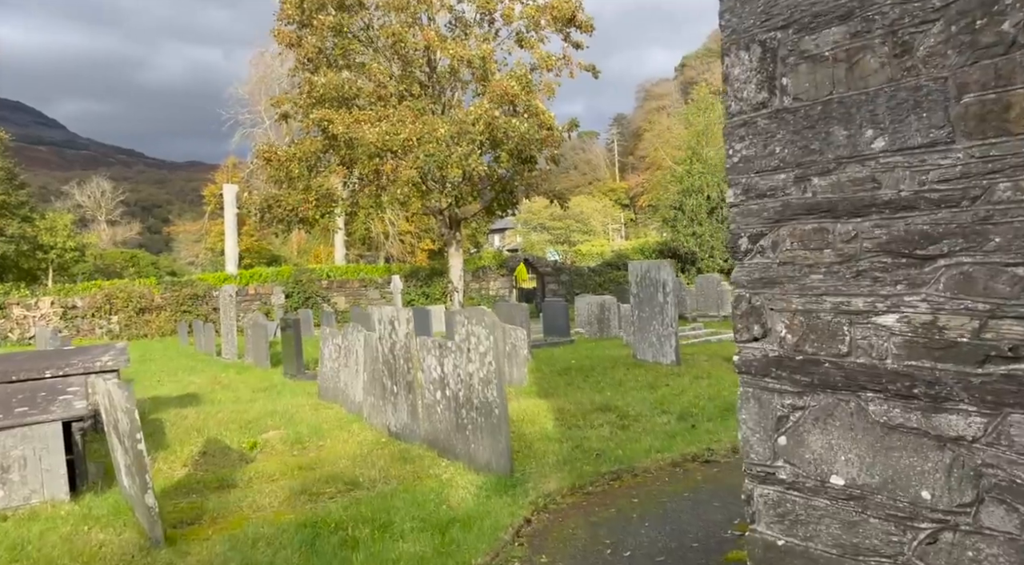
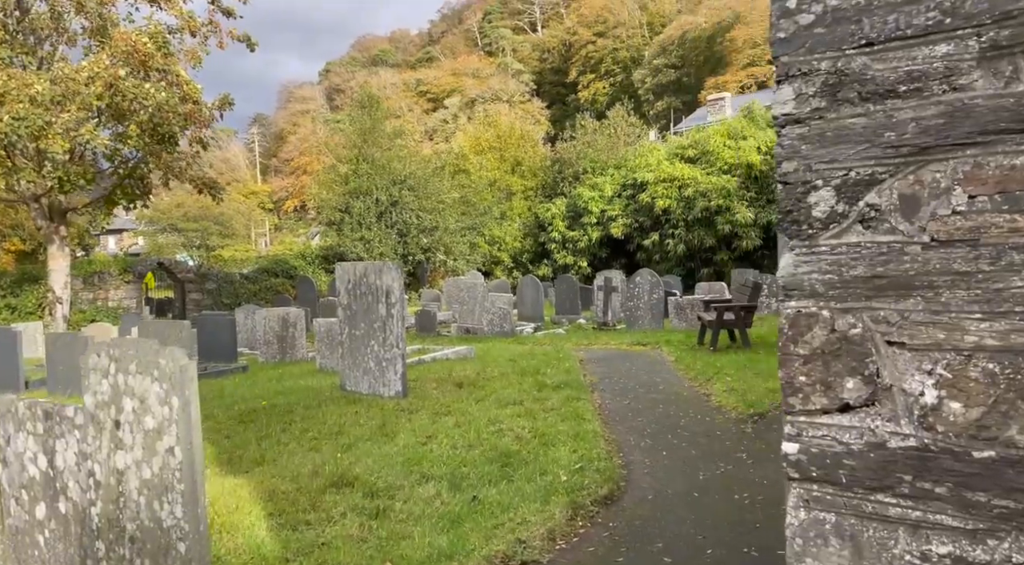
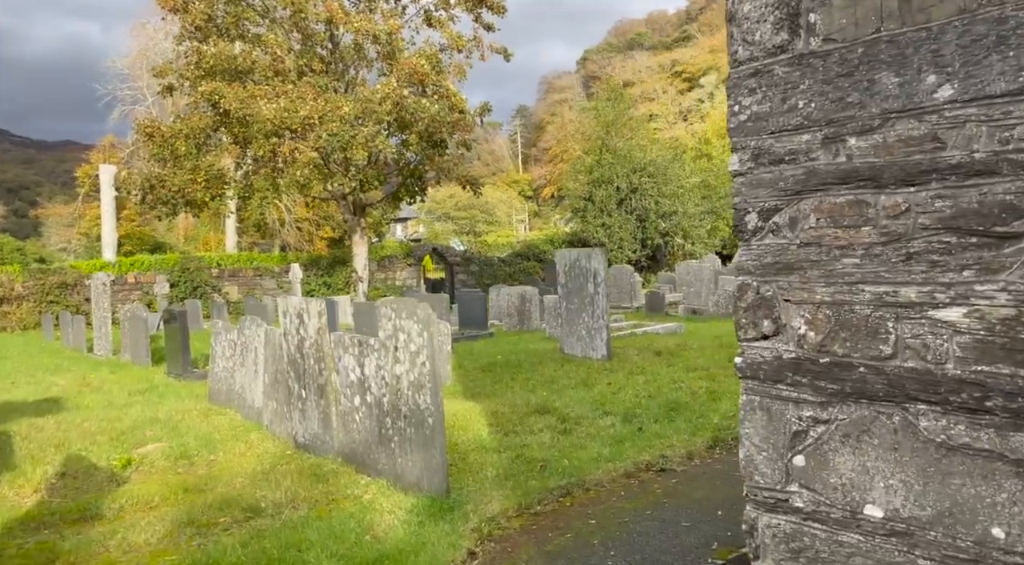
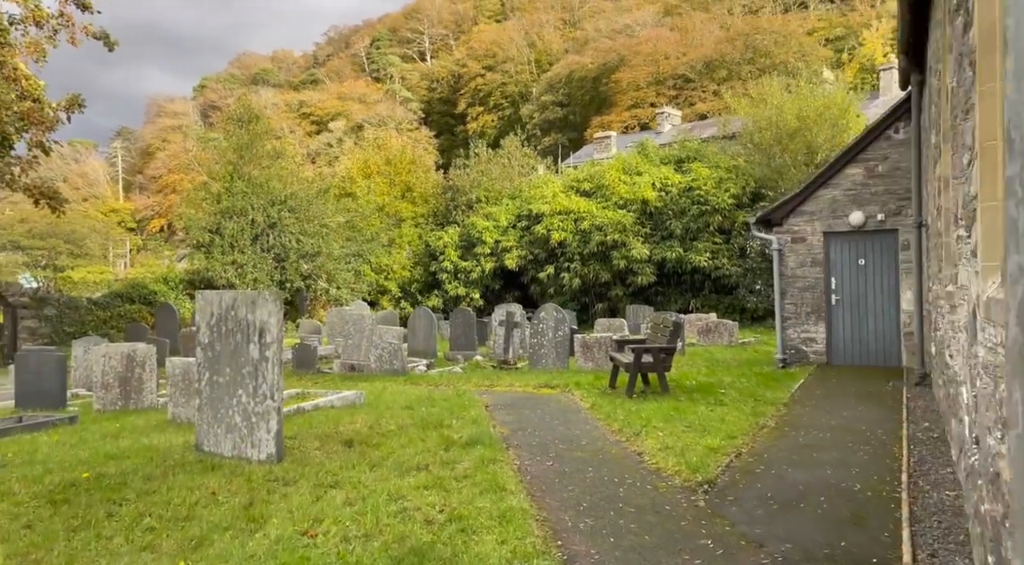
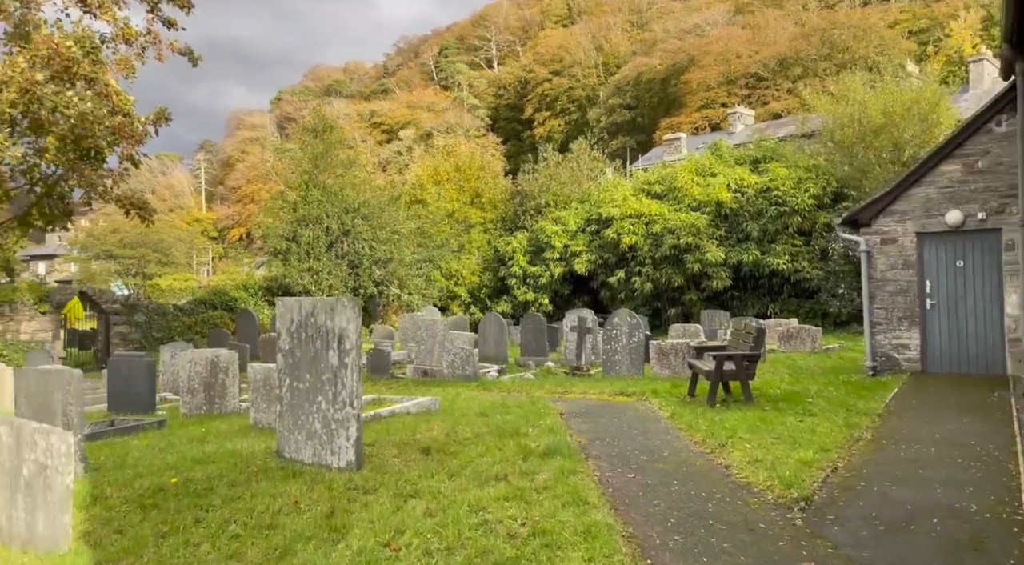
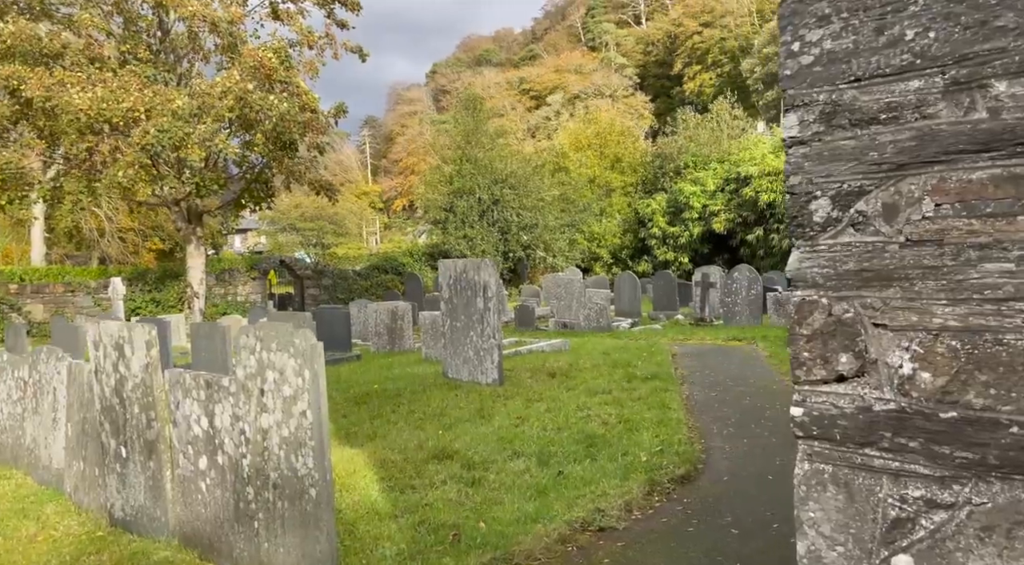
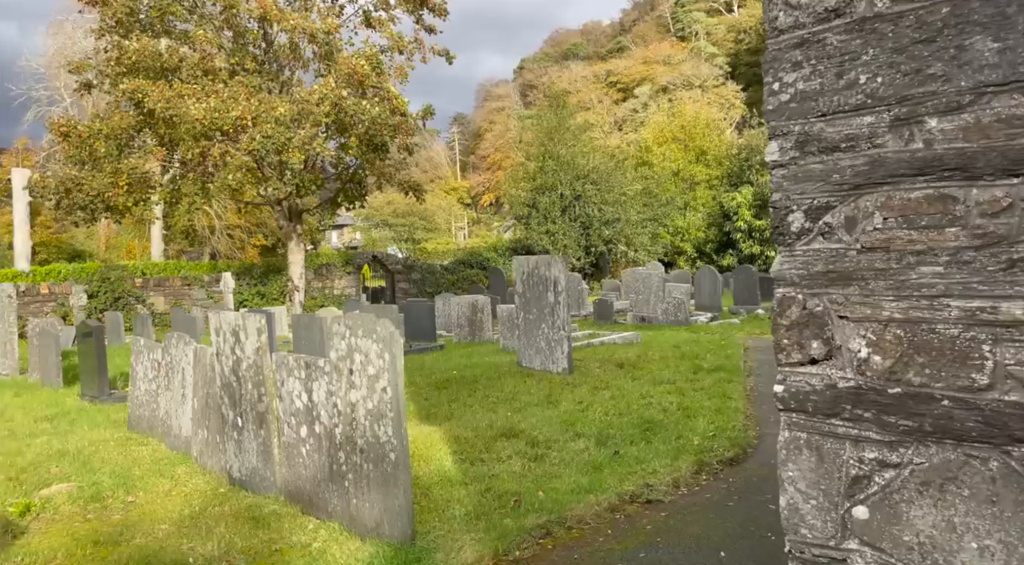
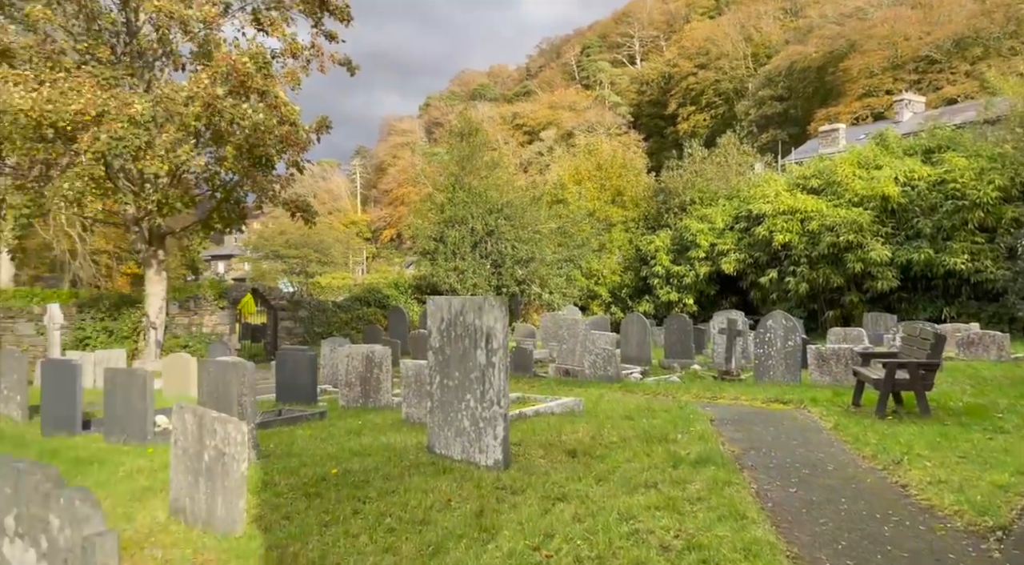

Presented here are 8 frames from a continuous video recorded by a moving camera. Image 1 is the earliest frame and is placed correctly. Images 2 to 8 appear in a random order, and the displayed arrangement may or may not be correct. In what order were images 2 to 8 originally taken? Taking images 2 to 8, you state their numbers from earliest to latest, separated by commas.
3, 7, 6, 2, 4, 5, 8
